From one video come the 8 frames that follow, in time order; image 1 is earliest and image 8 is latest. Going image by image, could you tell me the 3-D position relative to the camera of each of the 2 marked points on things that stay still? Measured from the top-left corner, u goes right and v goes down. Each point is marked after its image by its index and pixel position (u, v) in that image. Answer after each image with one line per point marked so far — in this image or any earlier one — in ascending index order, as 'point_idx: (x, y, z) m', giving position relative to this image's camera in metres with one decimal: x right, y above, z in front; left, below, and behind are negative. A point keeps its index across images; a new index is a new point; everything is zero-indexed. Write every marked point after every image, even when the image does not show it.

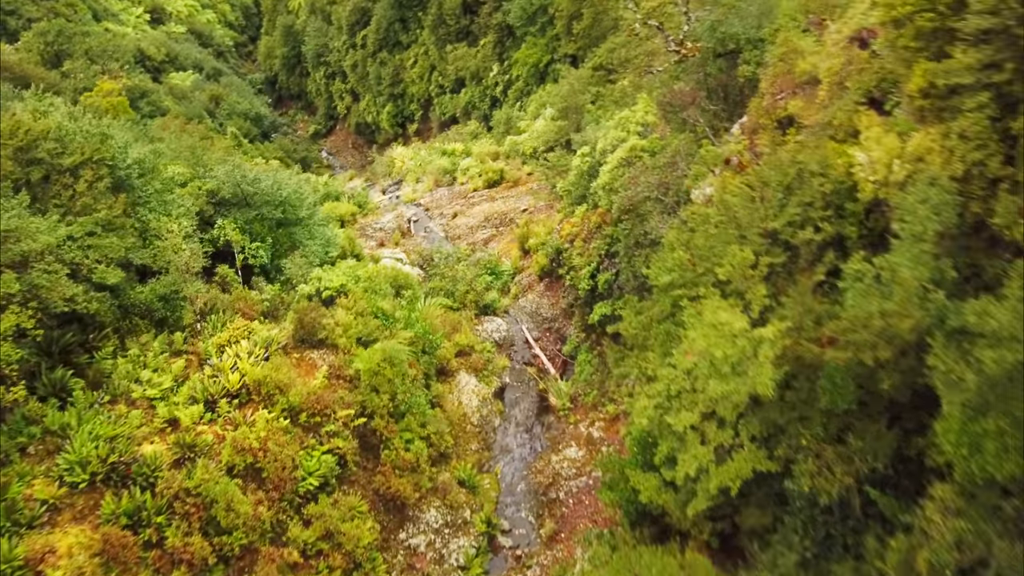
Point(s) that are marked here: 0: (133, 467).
0: (-2.4, -1.1, +5.1) m
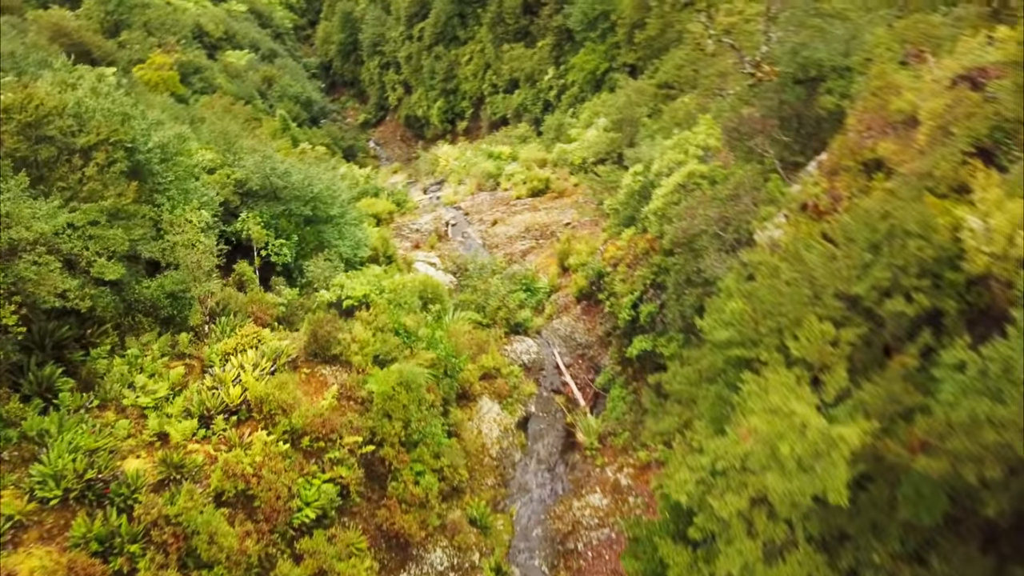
0: (-2.3, -1.1, +4.7) m
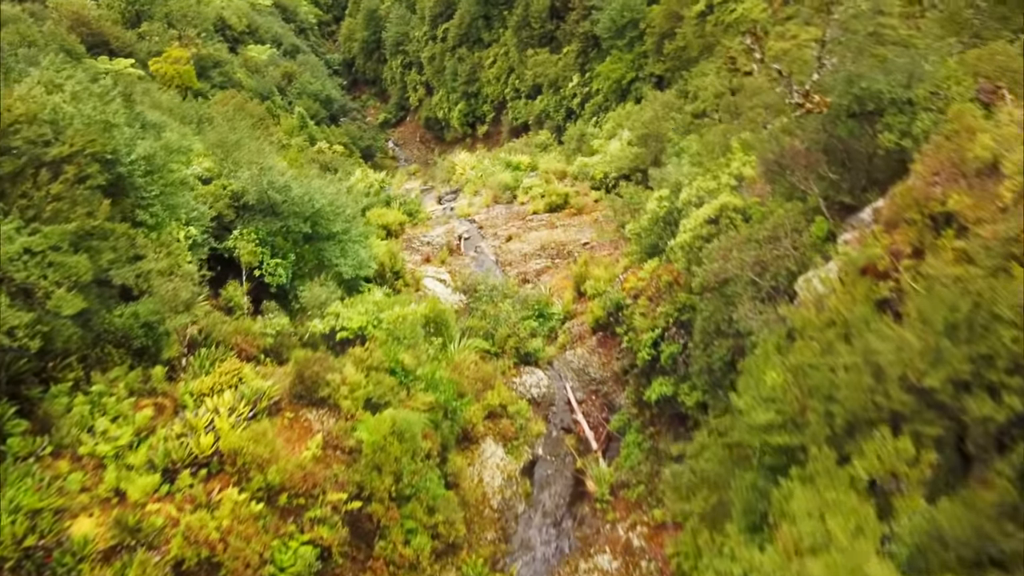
0: (-2.3, -1.3, +4.1) m
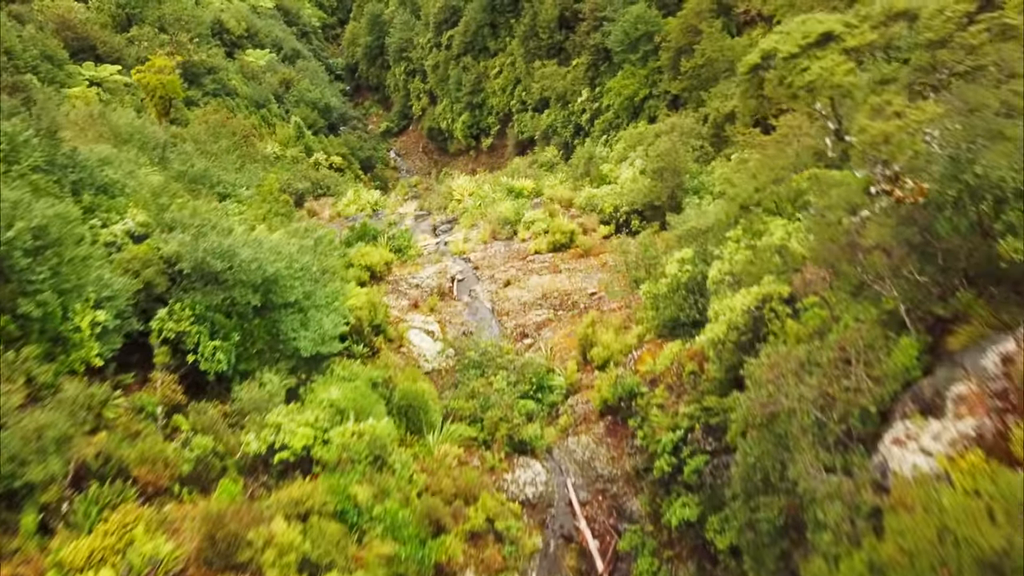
0: (-2.4, -2.0, +2.8) m
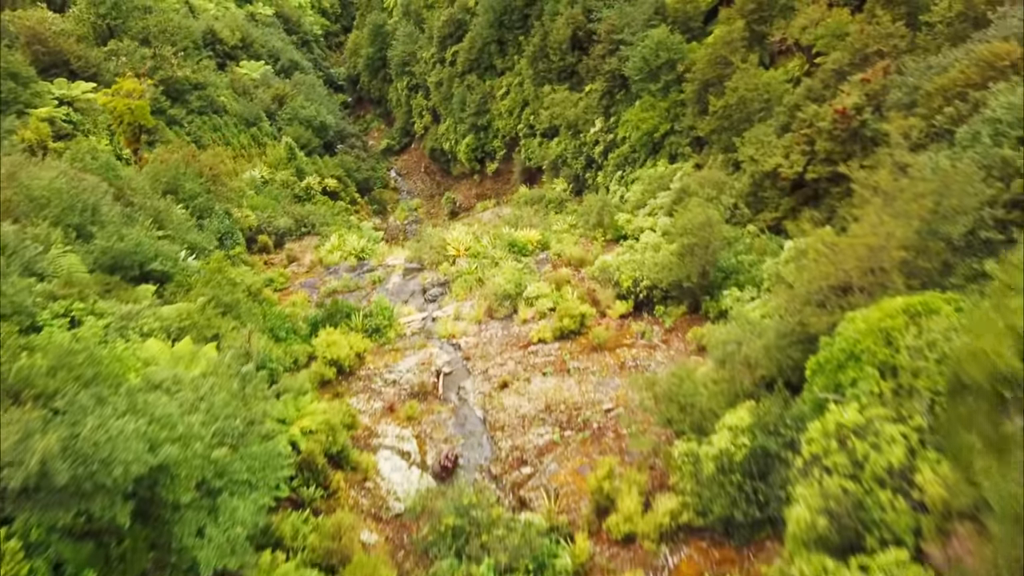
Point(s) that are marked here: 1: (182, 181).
0: (-2.5, -3.1, +0.8) m
1: (-5.7, +1.8, +14.2) m
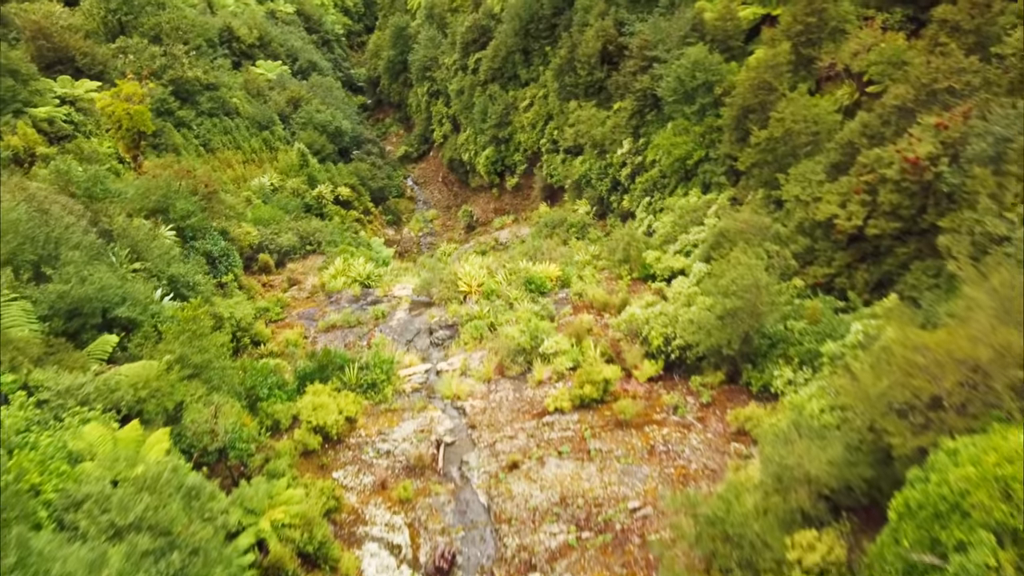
0: (-2.7, -3.6, -0.4) m
1: (-5.4, +1.4, +13.1) m
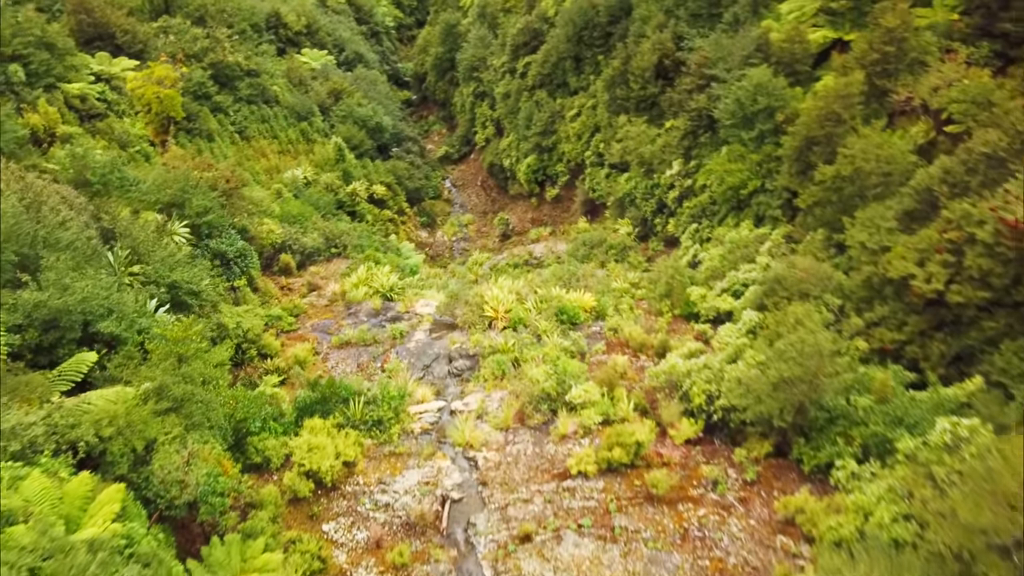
0: (-3.1, -3.8, -1.2) m
1: (-4.8, +1.4, +12.3) m
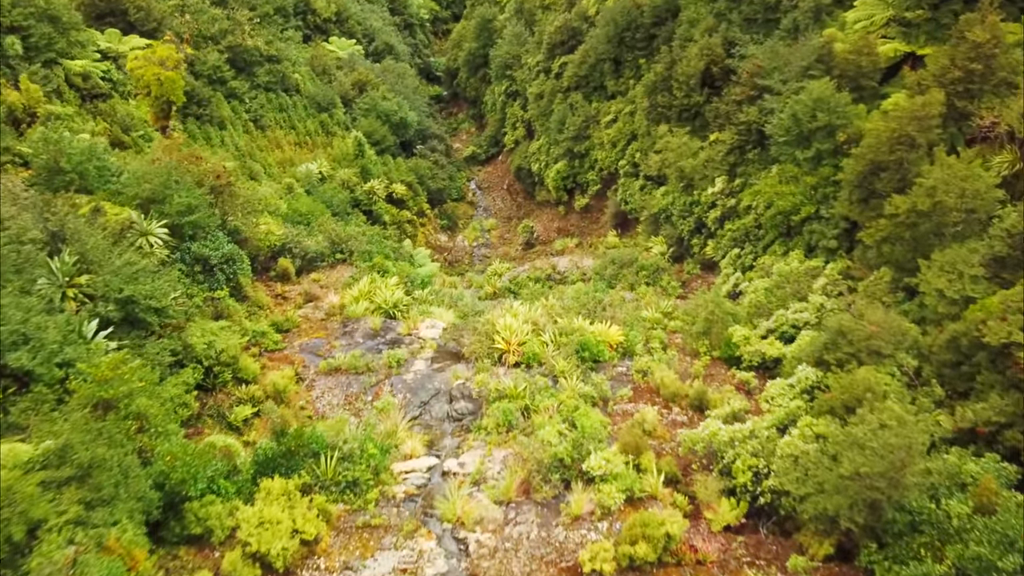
0: (-3.5, -3.9, -2.6) m
1: (-4.5, +1.3, +11.0) m
